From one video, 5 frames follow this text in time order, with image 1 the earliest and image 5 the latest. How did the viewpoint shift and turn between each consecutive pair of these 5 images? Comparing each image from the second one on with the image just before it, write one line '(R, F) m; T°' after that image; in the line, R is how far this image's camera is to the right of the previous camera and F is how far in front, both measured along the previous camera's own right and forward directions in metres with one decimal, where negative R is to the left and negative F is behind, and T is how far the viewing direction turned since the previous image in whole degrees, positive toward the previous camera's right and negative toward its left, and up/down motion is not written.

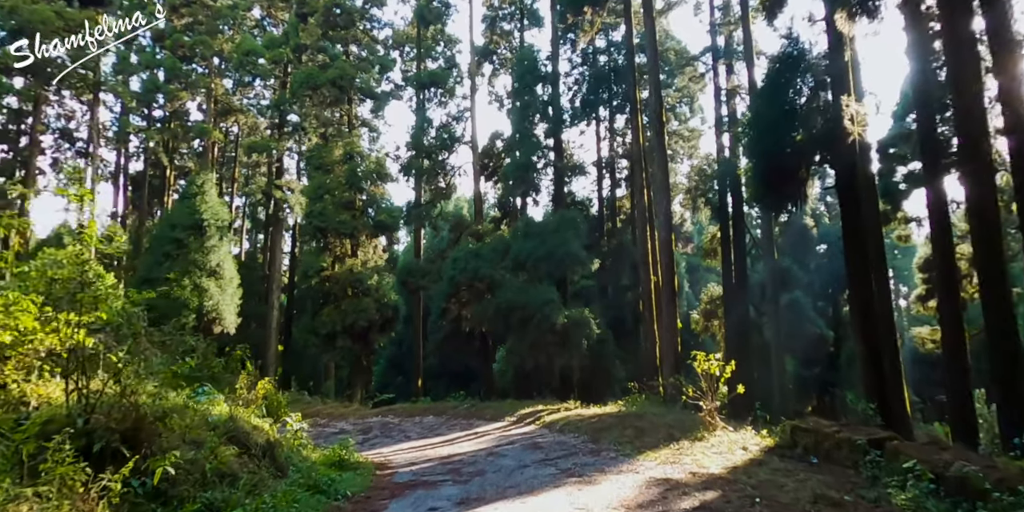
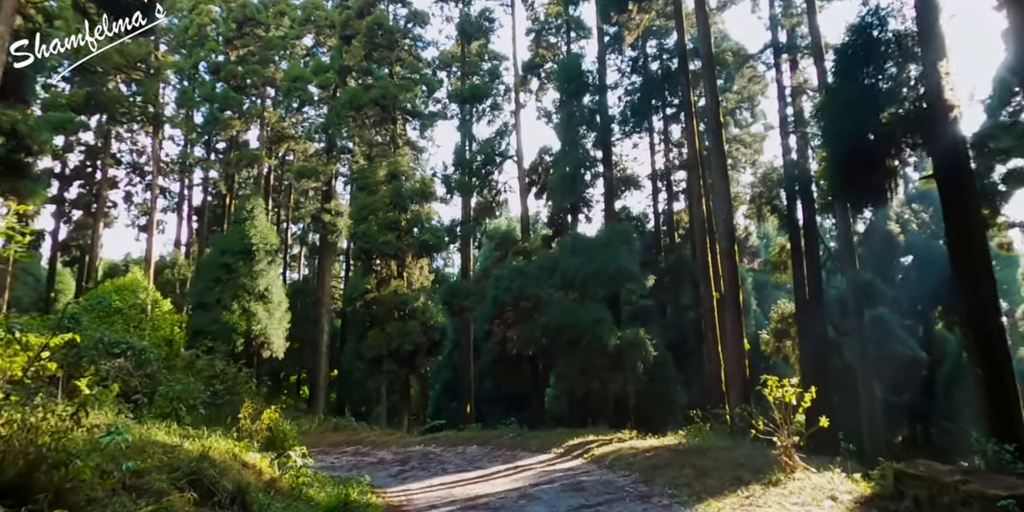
(+0.3, +1.2) m; -5°
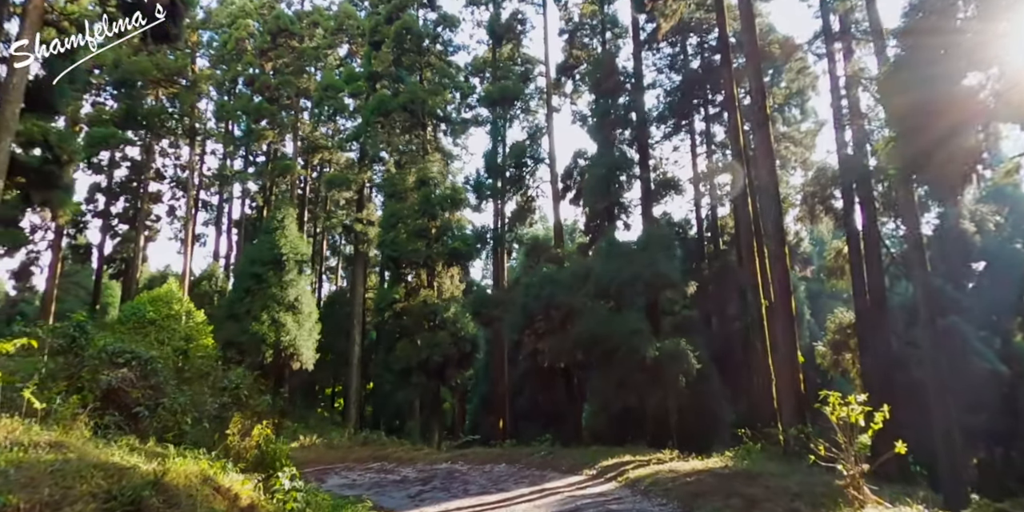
(+0.2, +1.0) m; -3°
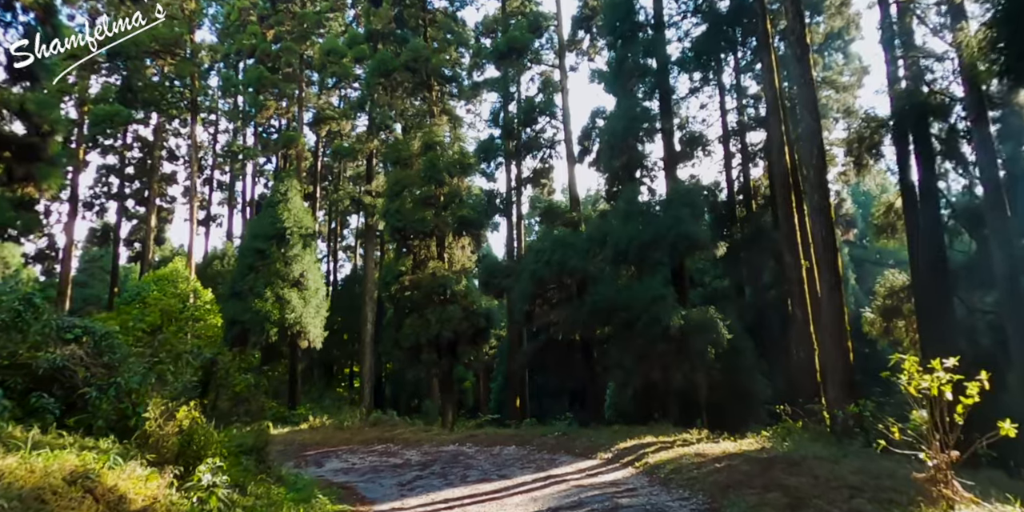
(+0.4, +1.5) m; -2°
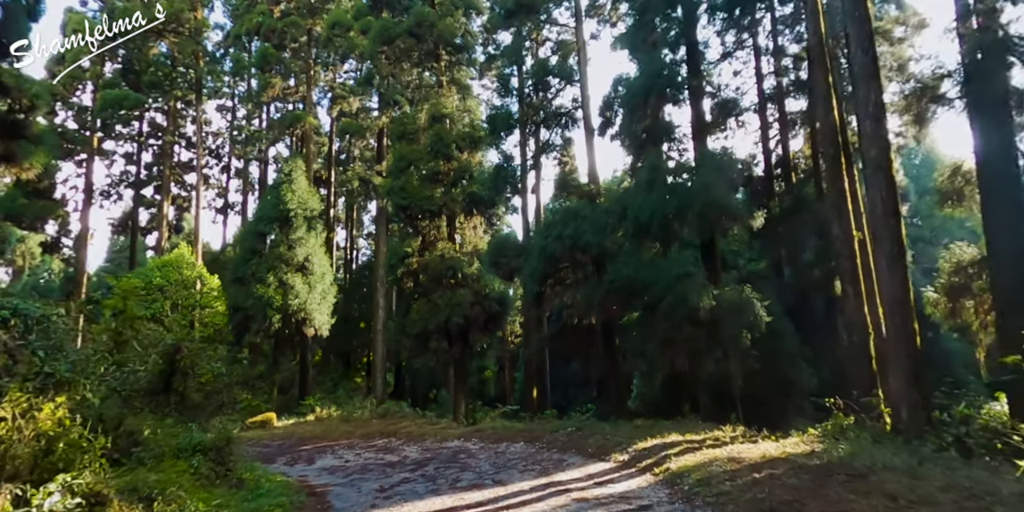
(+0.4, +1.6) m; -2°
